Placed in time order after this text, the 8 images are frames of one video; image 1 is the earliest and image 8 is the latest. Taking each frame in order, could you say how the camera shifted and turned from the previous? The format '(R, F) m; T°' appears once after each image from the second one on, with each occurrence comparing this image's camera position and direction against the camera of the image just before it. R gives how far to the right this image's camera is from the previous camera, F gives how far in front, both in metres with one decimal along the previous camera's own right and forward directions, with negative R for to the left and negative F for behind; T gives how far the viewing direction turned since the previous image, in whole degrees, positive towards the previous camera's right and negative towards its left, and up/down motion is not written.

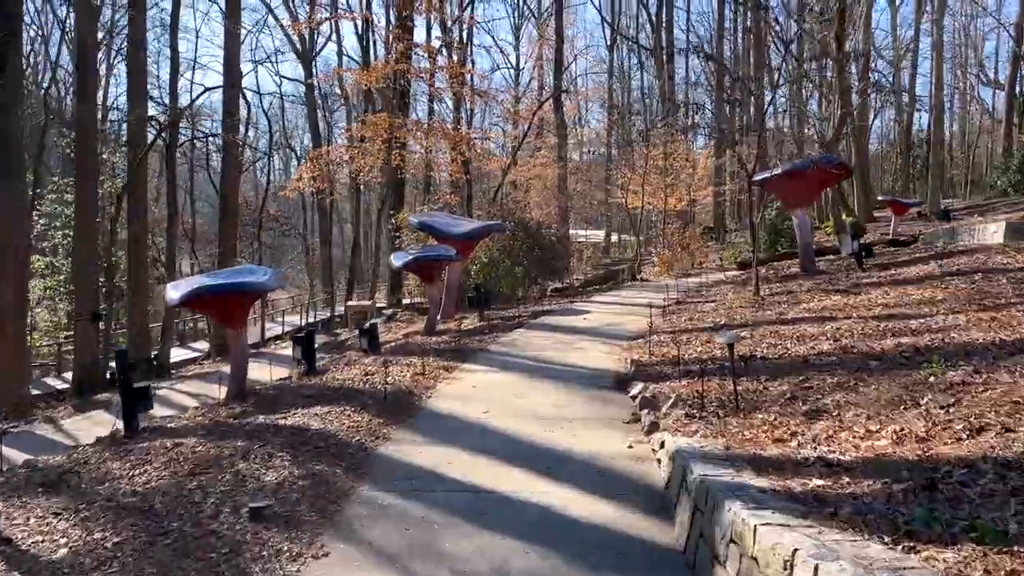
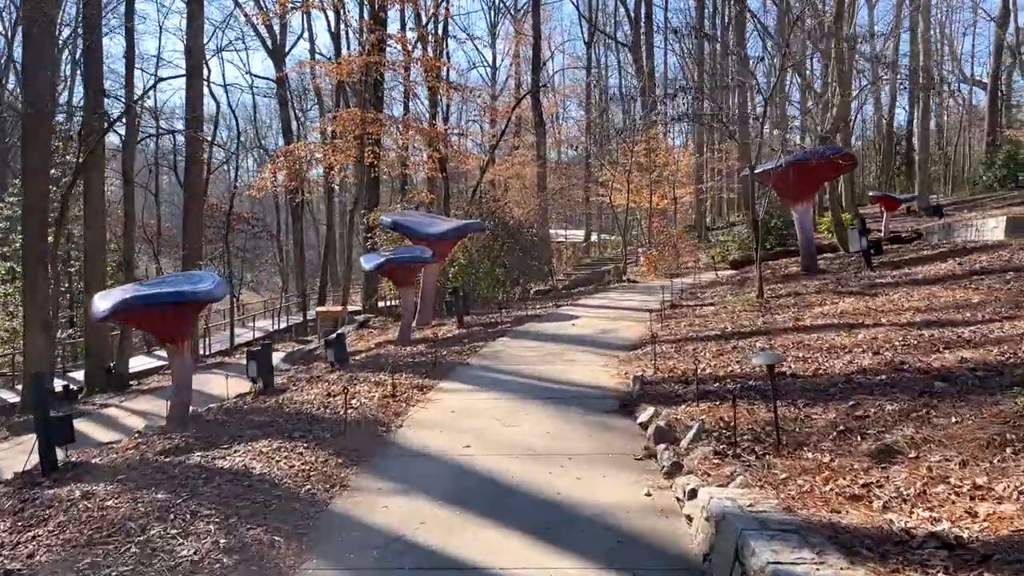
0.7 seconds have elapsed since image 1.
(0.0, +0.9) m; +1°
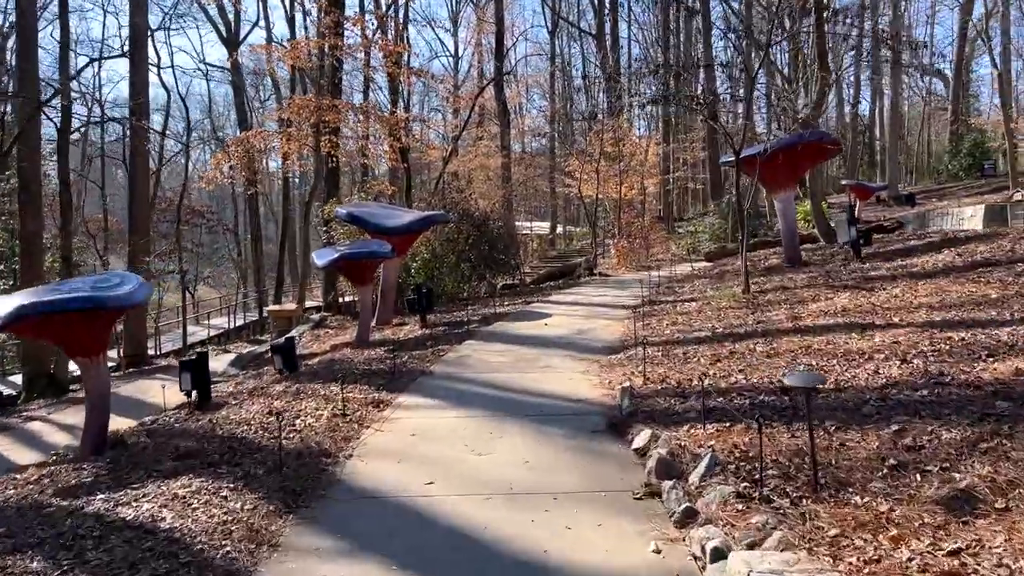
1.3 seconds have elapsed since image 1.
(0.0, +0.8) m; +2°
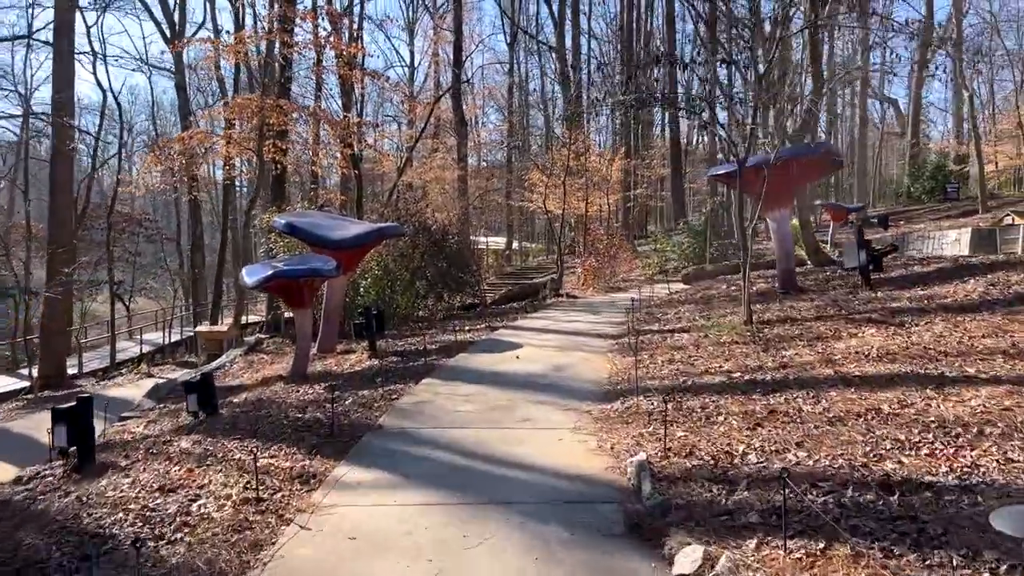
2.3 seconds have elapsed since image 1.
(-0.1, +1.3) m; +3°
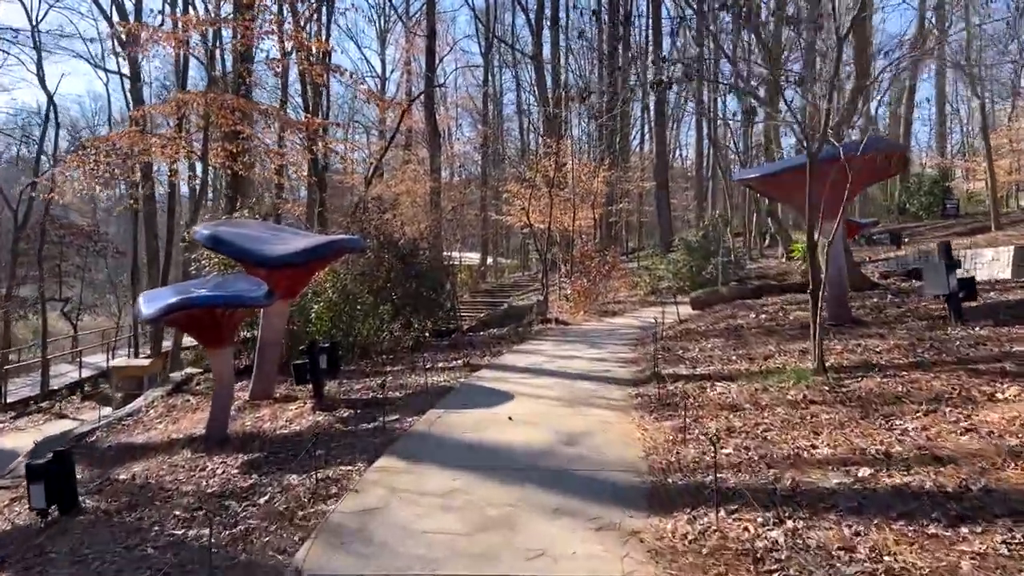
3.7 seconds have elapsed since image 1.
(-0.1, +2.0) m; +2°
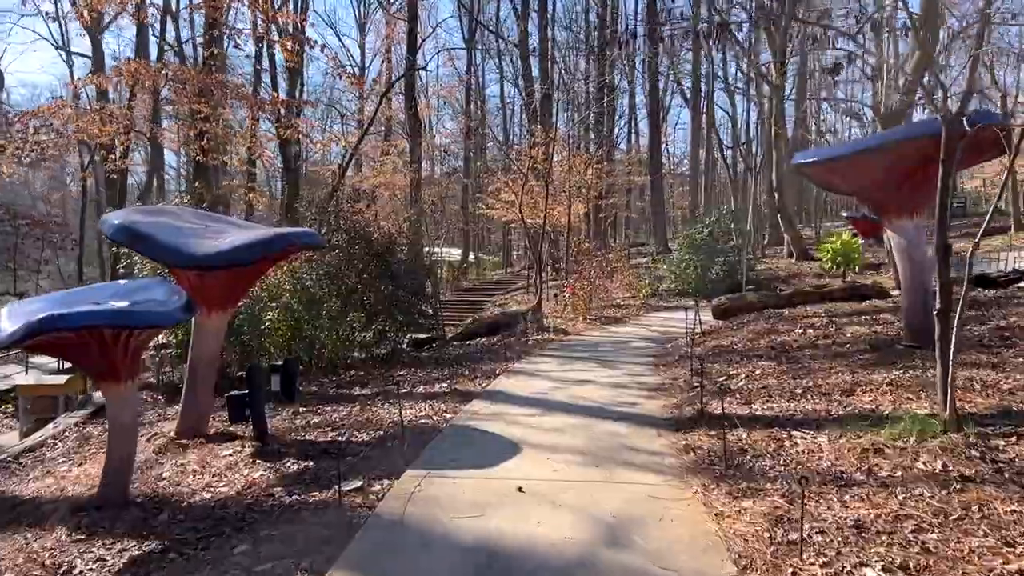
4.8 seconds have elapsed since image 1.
(-0.2, +1.6) m; +1°
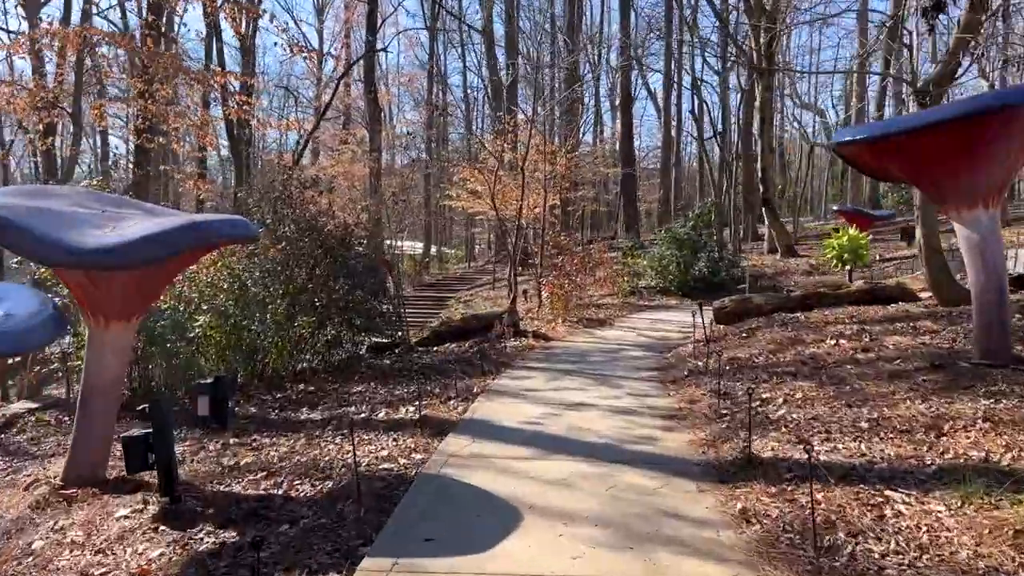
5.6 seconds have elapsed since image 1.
(-0.2, +1.3) m; +3°
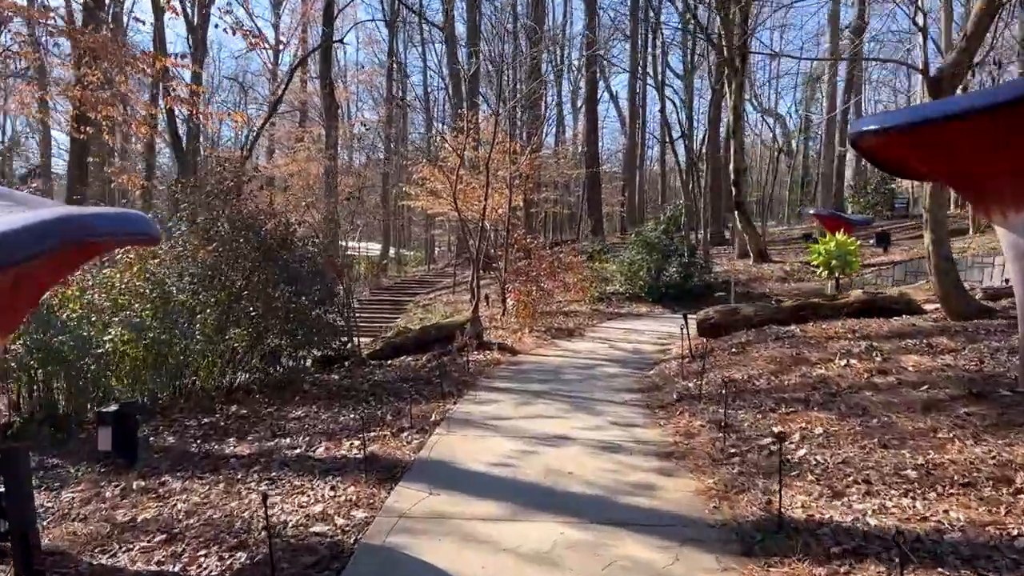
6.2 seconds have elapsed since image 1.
(0.0, +0.9) m; +3°
